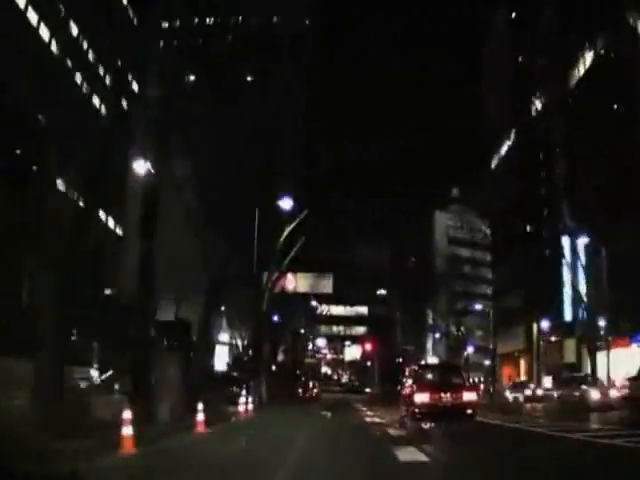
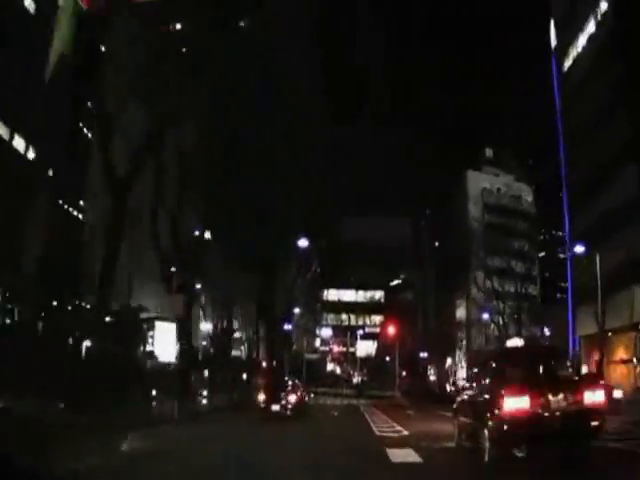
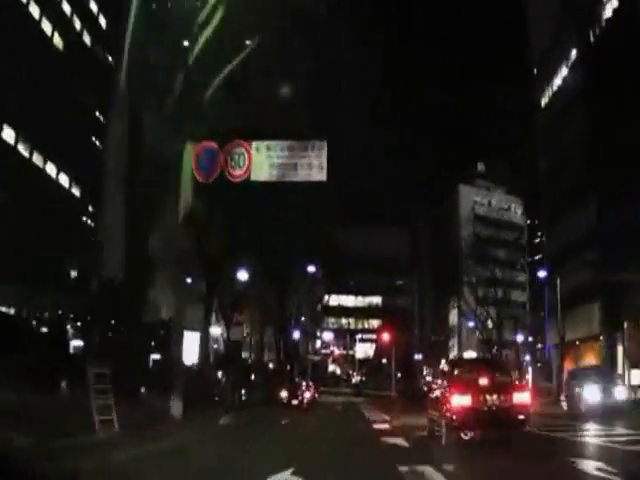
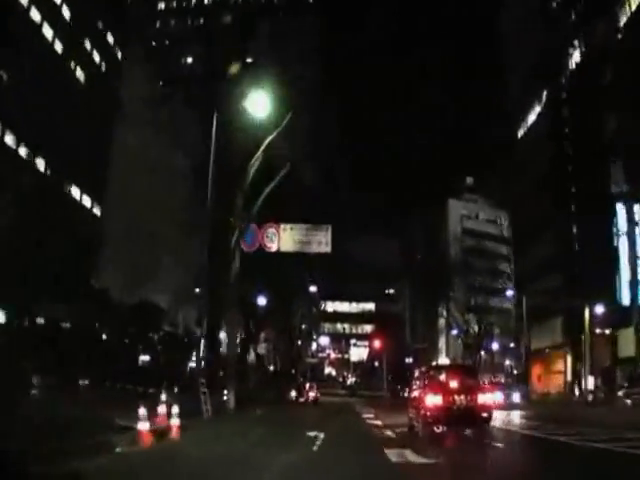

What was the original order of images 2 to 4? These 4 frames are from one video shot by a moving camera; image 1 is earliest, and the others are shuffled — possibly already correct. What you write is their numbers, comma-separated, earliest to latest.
4, 3, 2
